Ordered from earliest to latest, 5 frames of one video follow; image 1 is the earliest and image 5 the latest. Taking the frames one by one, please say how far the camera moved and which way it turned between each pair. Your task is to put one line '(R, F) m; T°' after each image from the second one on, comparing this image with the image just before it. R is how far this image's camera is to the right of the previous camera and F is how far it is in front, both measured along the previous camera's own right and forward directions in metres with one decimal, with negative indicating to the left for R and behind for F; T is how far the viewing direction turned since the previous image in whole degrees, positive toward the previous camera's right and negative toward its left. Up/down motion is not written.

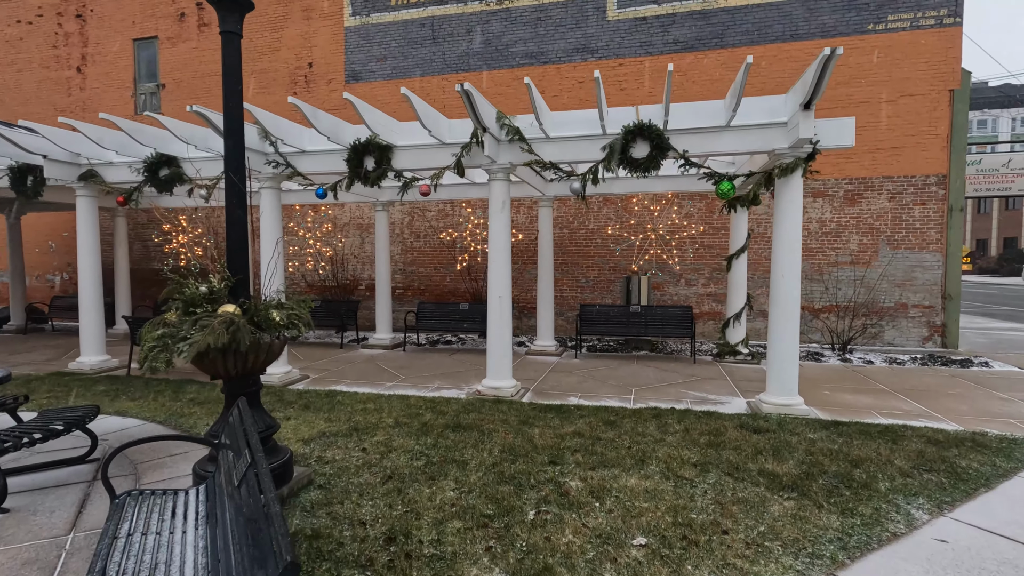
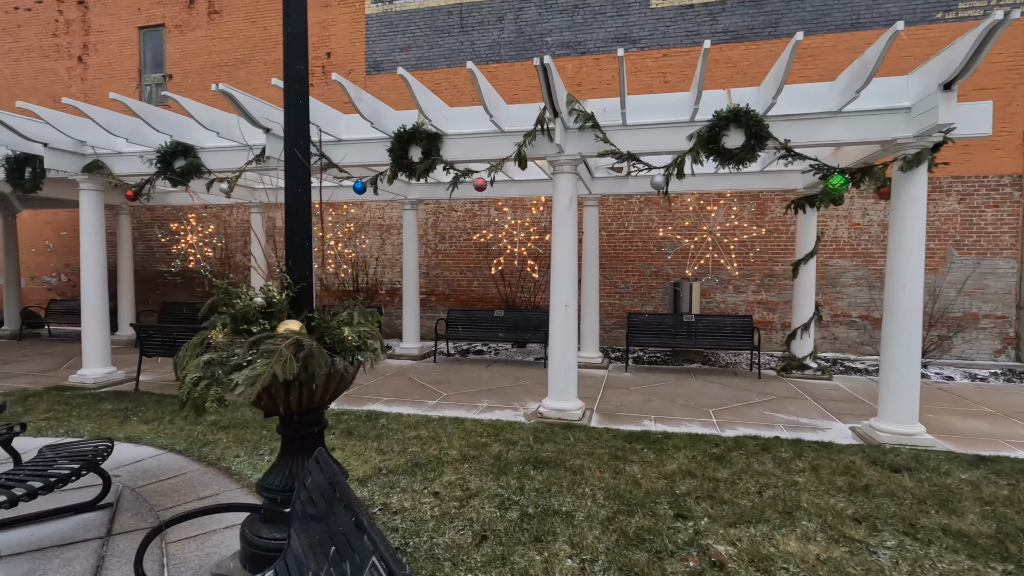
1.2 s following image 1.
(-0.6, +0.7) m; 0°
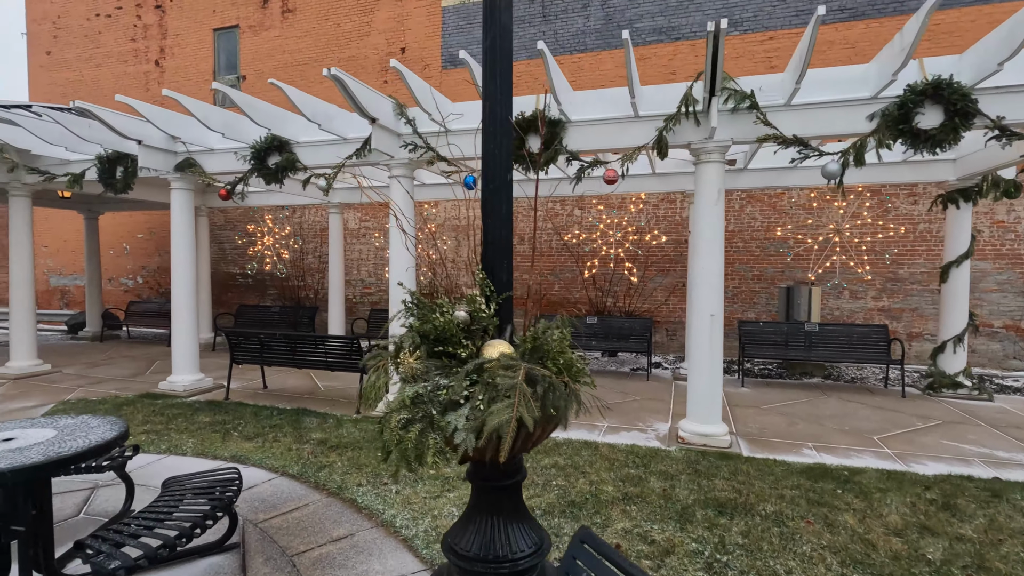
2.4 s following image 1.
(-0.8, +0.5) m; -4°
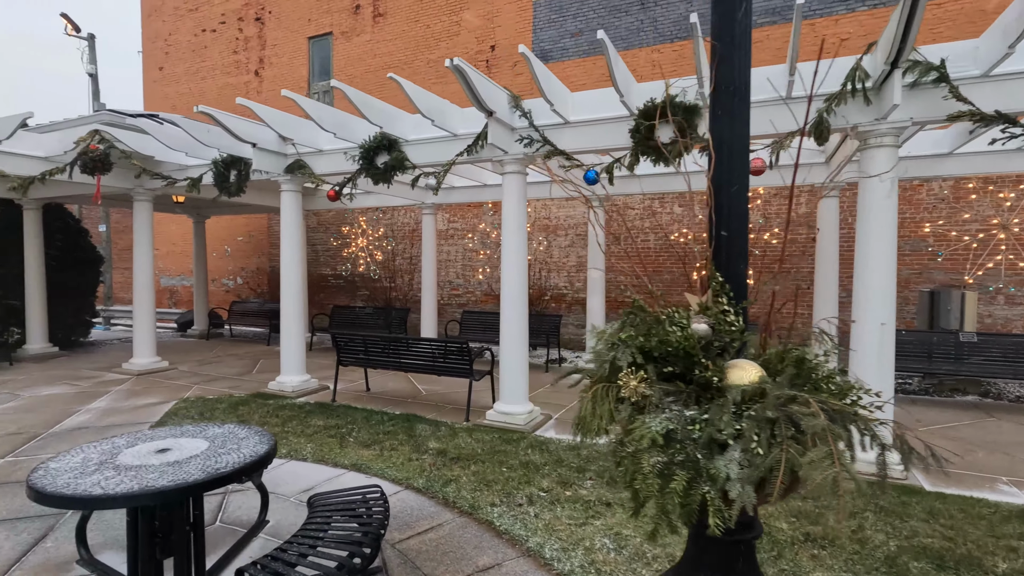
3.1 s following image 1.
(-0.5, +0.3) m; -7°
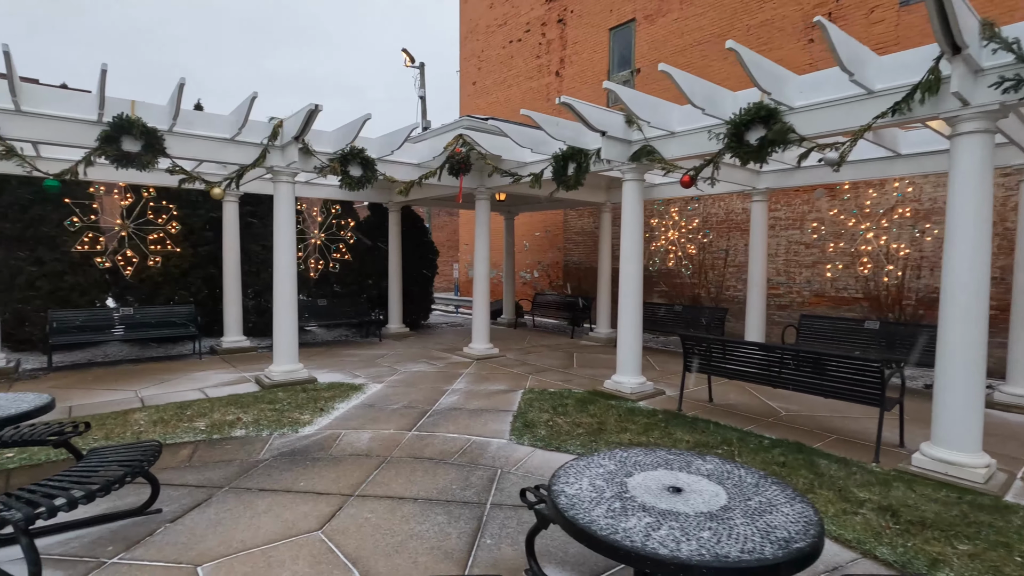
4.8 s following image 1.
(-1.1, +0.4) m; -26°
